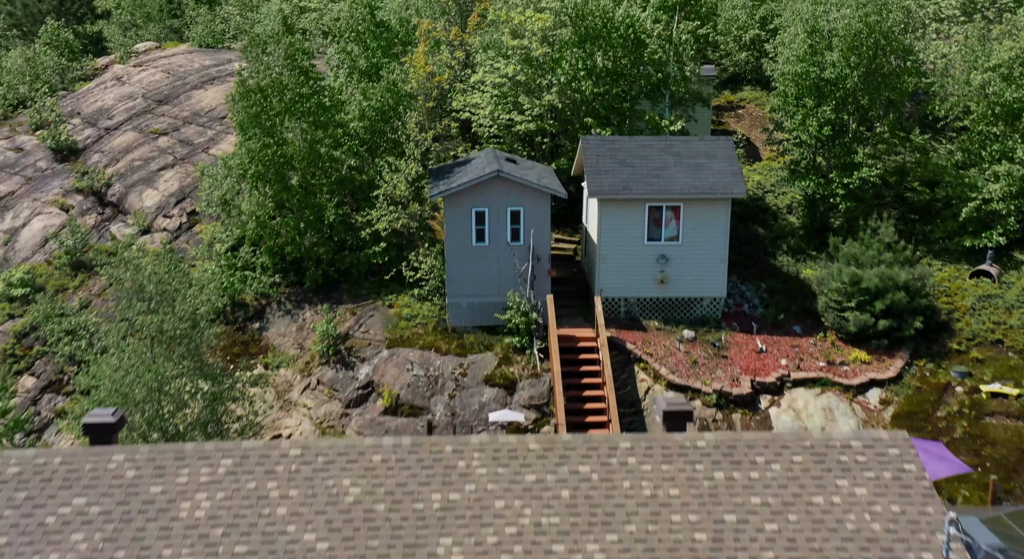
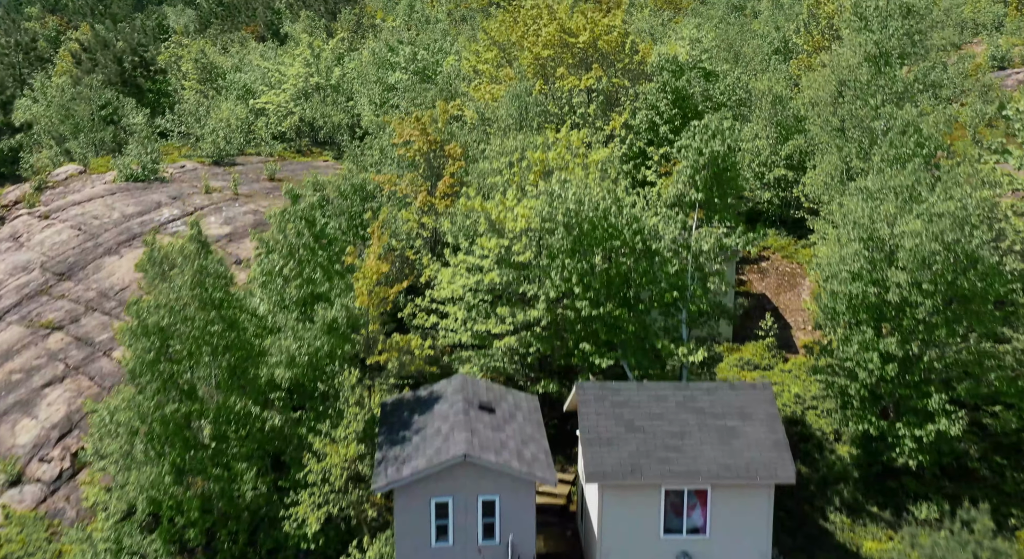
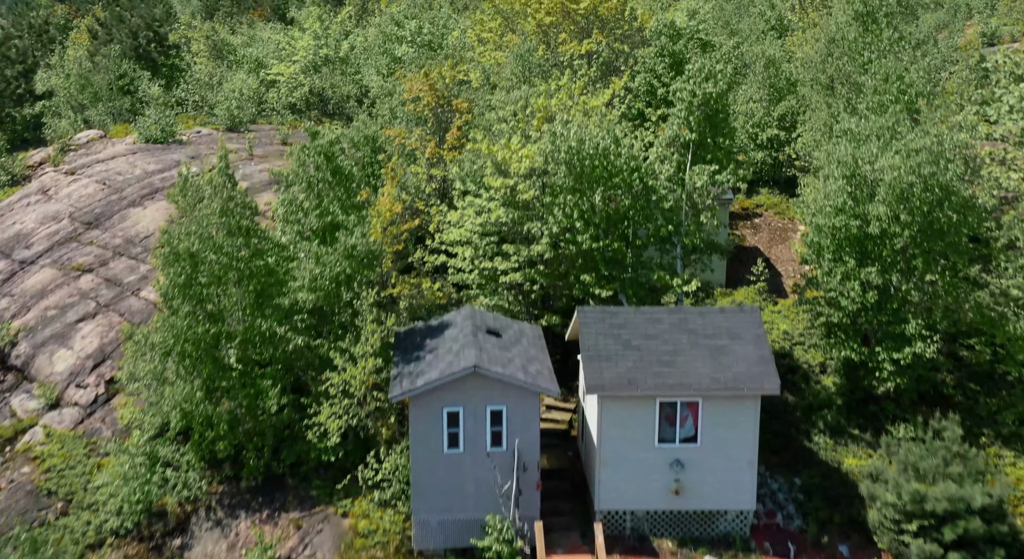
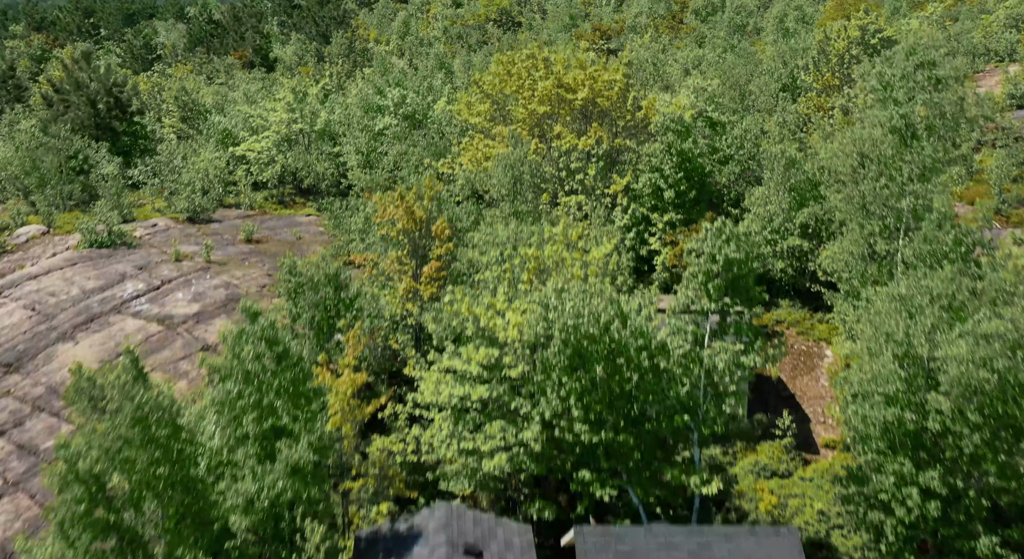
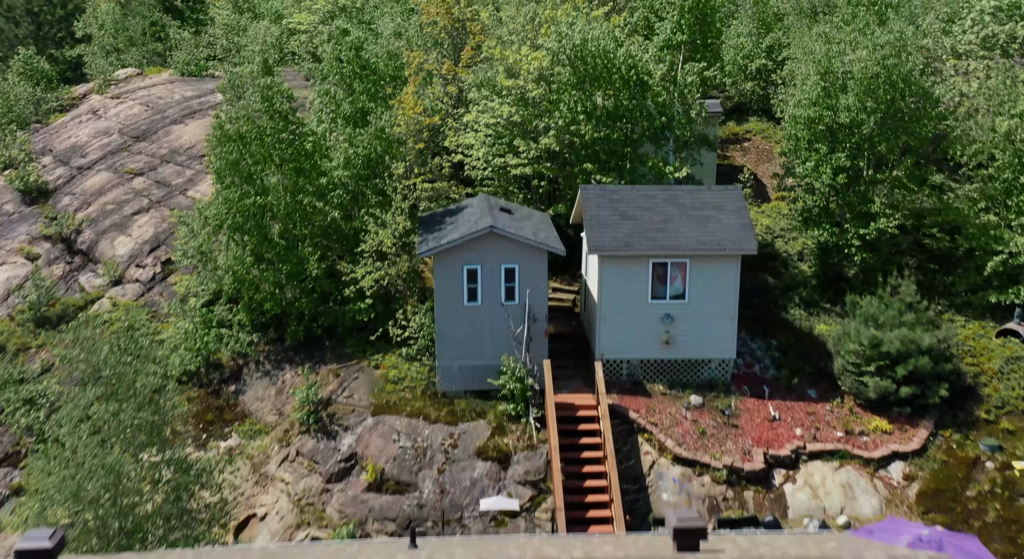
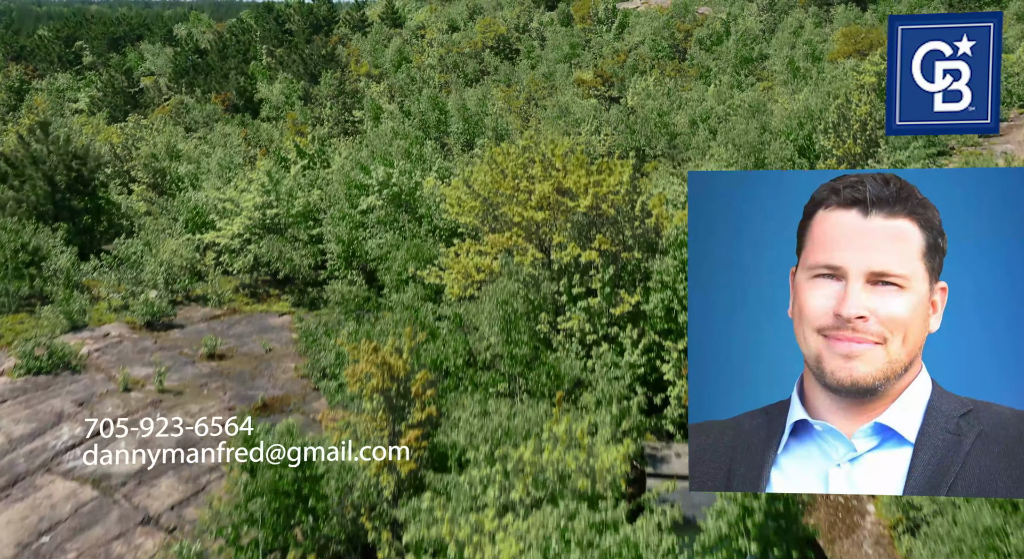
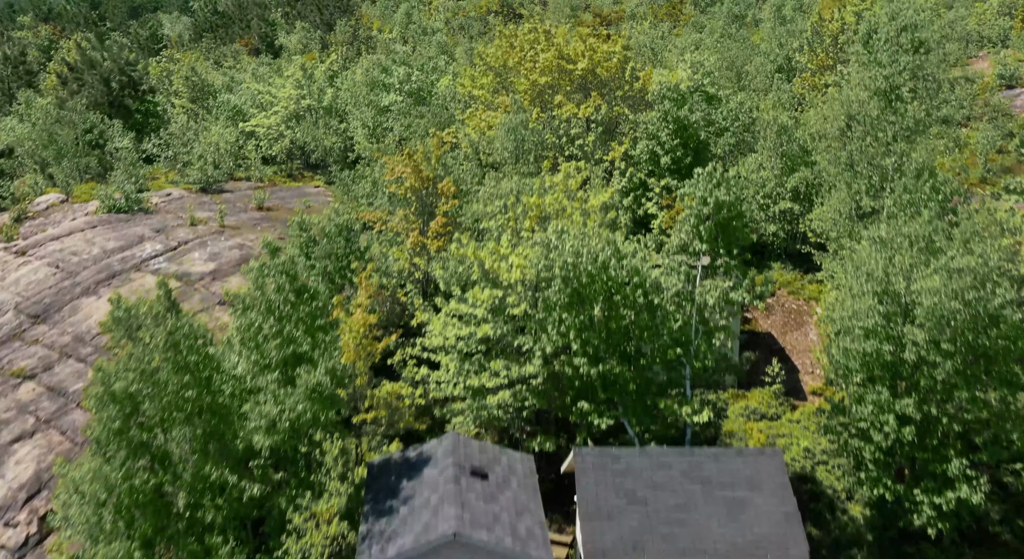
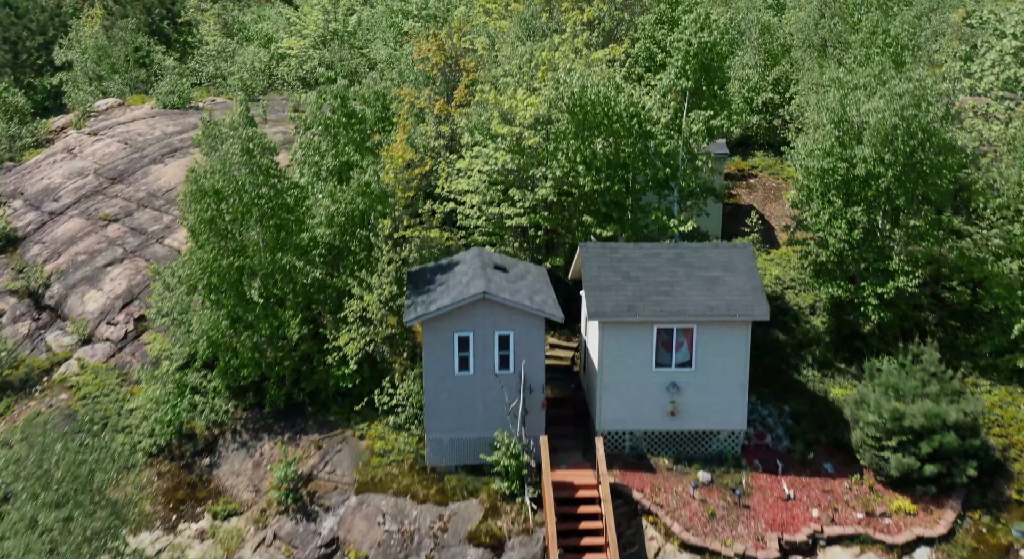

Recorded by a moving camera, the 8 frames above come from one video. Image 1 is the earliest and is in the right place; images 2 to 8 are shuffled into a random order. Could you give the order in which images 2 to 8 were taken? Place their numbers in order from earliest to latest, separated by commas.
5, 8, 3, 2, 7, 4, 6
